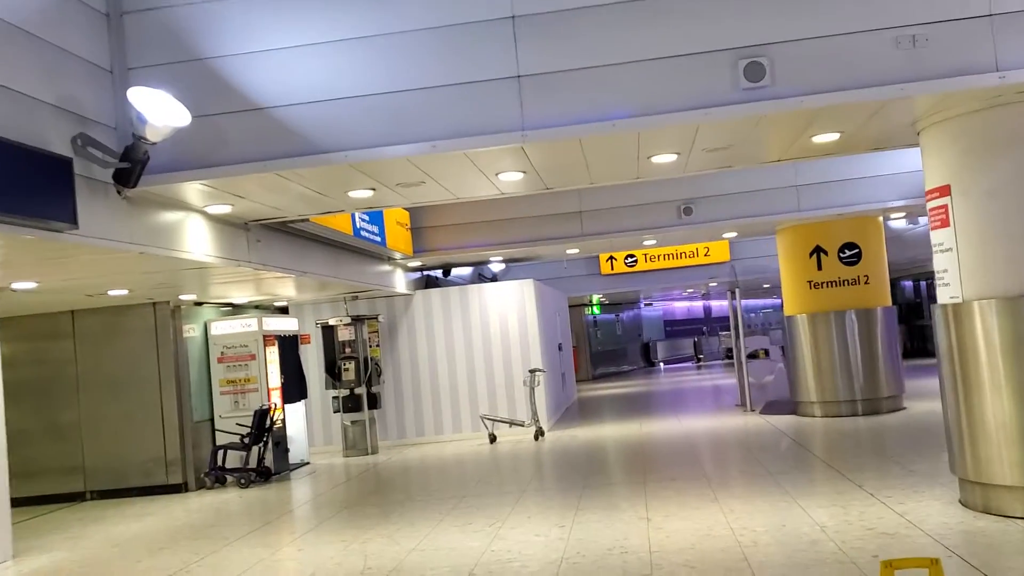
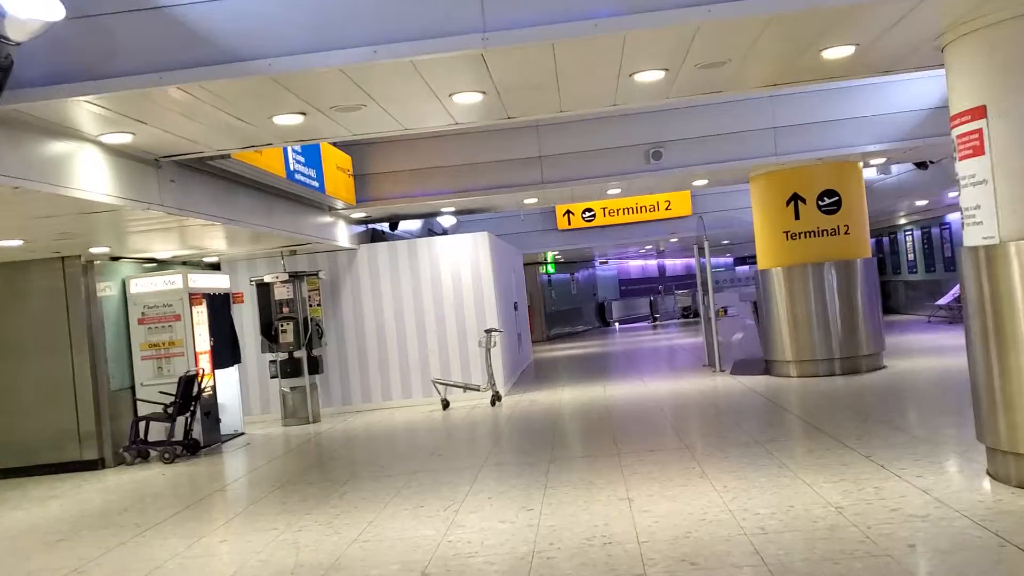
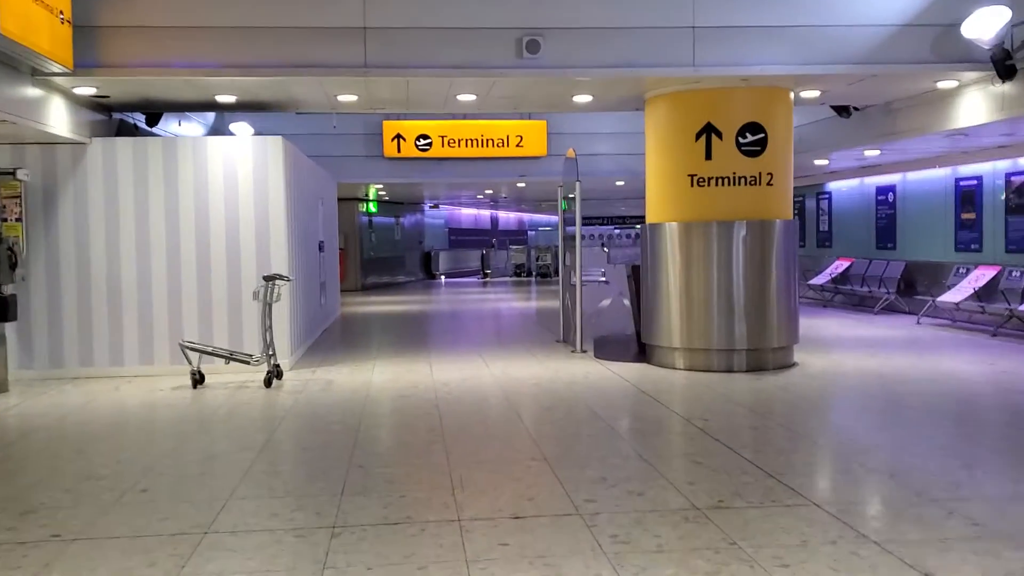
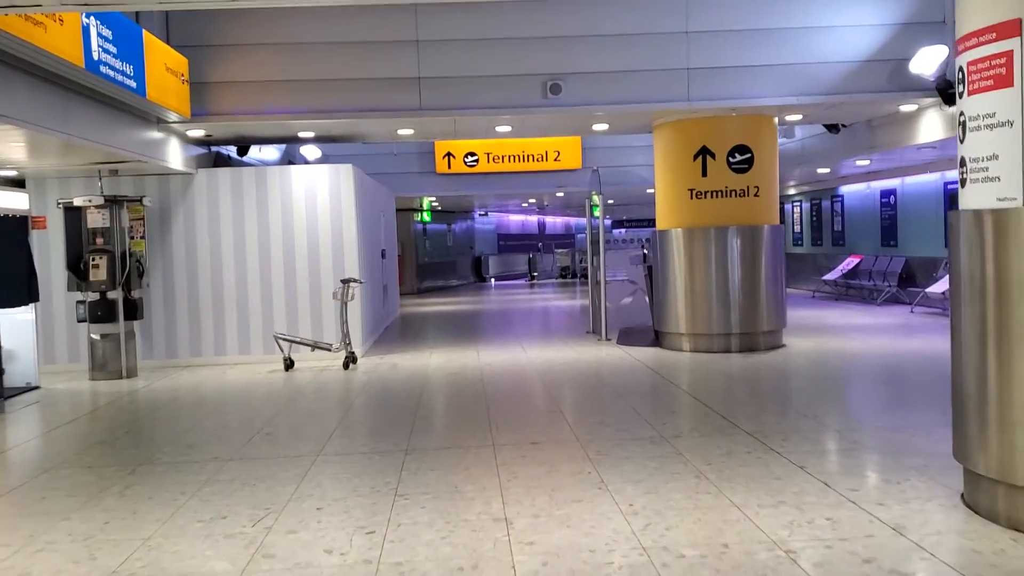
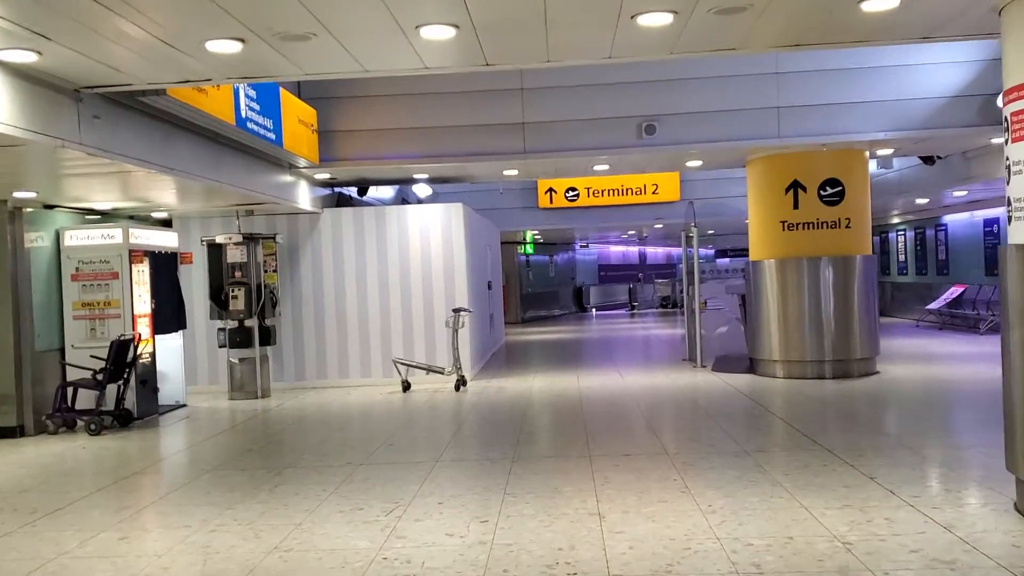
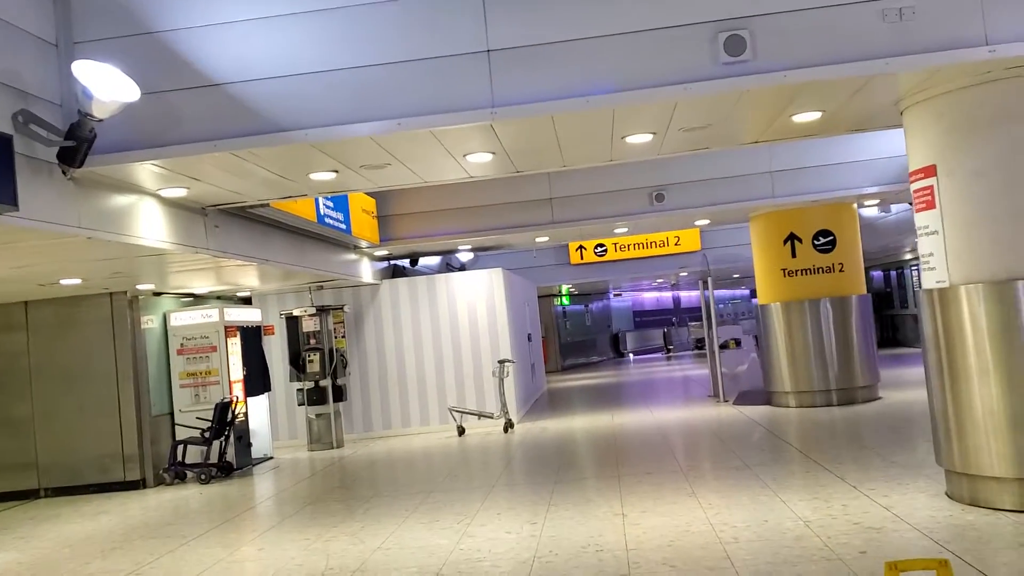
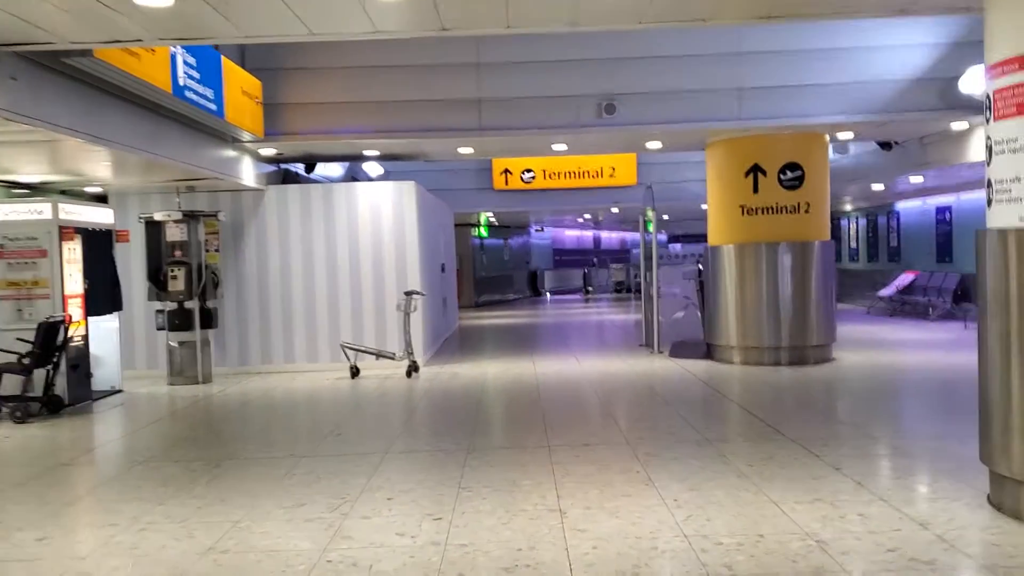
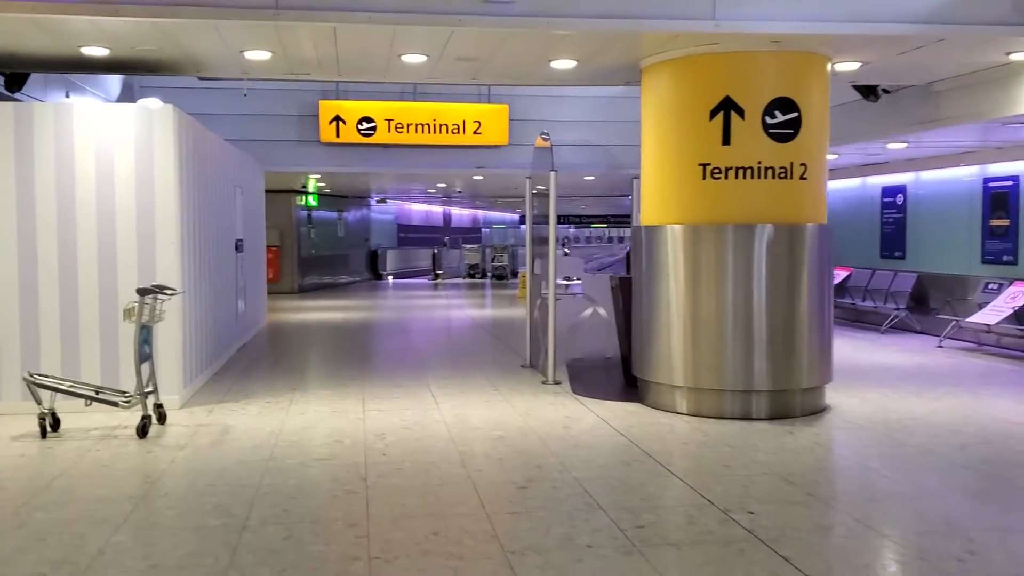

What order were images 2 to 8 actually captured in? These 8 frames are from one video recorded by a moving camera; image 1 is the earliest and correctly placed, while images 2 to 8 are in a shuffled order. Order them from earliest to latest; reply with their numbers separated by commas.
6, 2, 5, 7, 4, 3, 8
